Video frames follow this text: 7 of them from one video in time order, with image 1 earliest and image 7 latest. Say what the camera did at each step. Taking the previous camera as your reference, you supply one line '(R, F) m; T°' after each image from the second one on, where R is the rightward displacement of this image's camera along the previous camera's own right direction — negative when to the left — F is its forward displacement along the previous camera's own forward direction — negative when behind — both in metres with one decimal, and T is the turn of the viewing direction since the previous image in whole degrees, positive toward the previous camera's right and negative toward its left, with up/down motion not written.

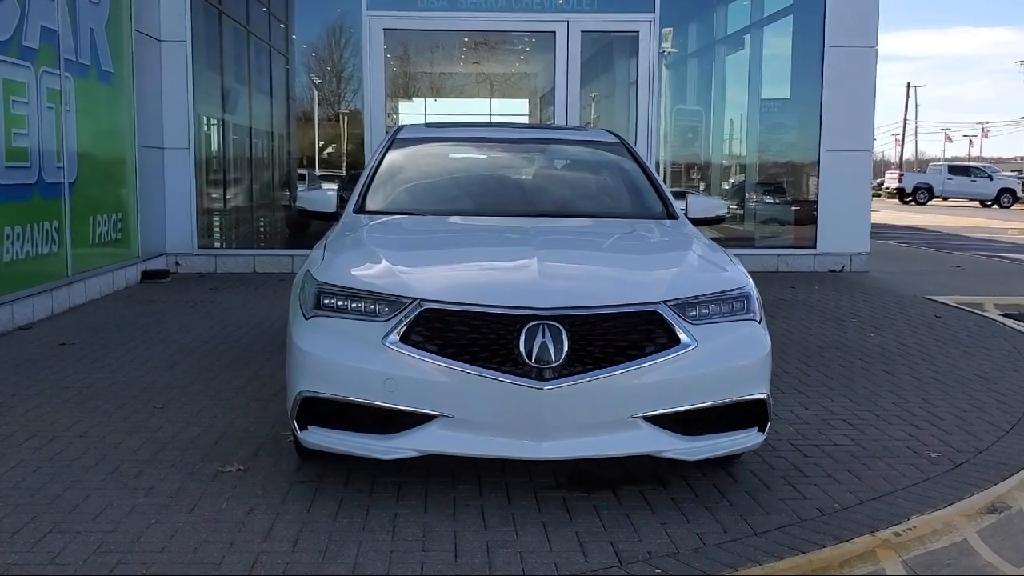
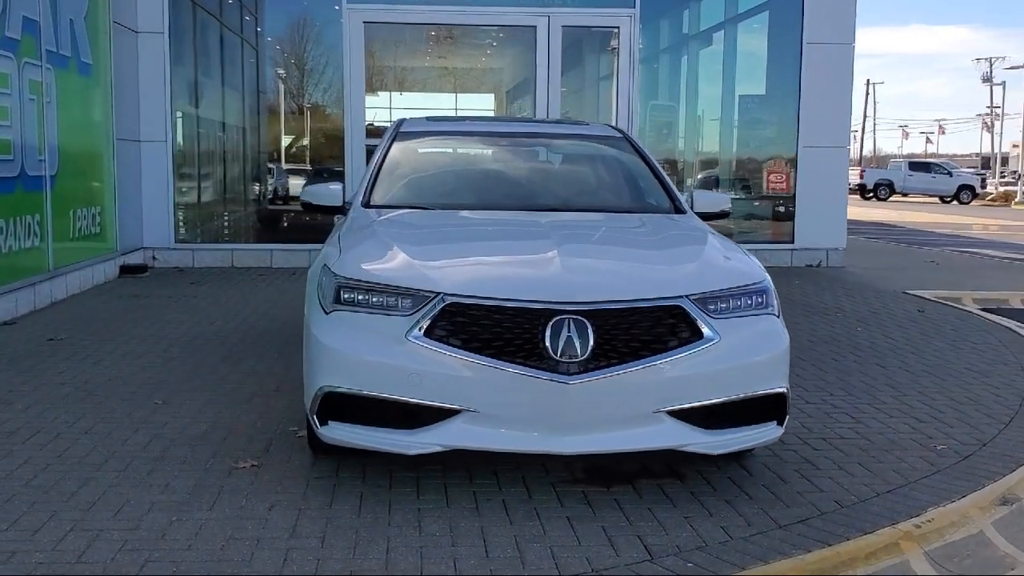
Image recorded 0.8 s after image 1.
(-0.2, 0.0) m; +2°
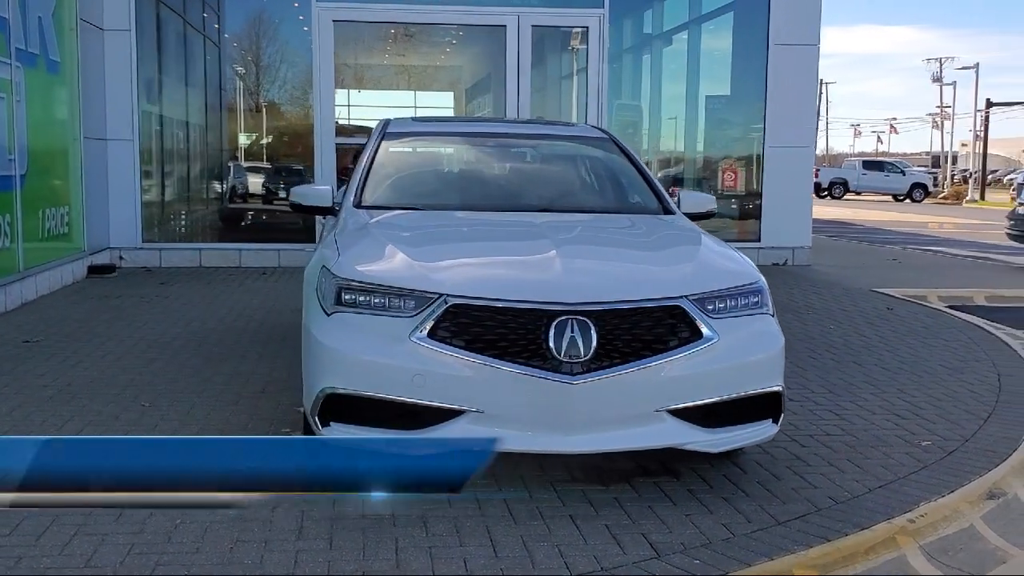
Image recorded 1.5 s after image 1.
(-0.2, 0.0) m; +2°
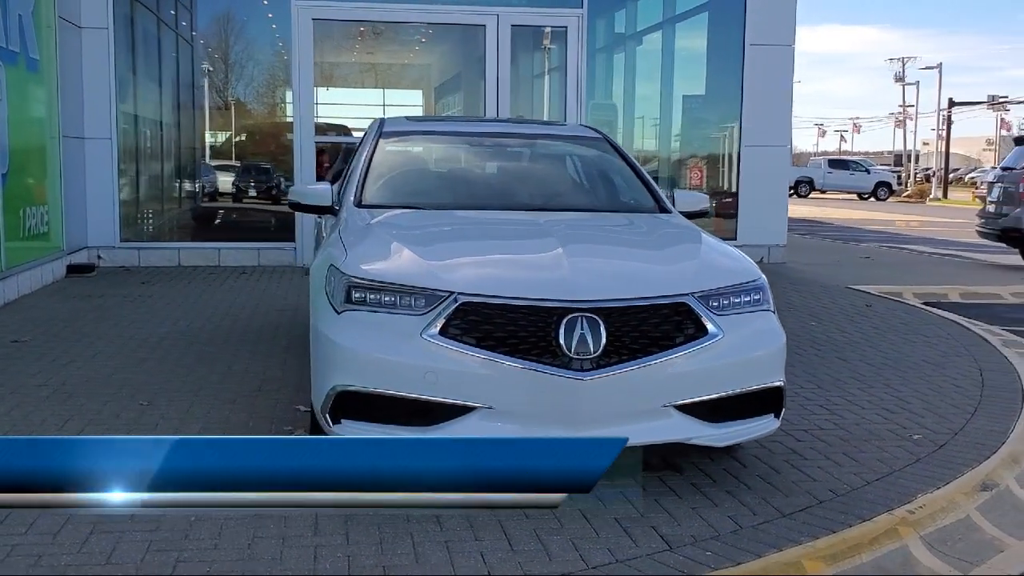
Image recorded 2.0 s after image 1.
(-0.2, -0.1) m; +2°
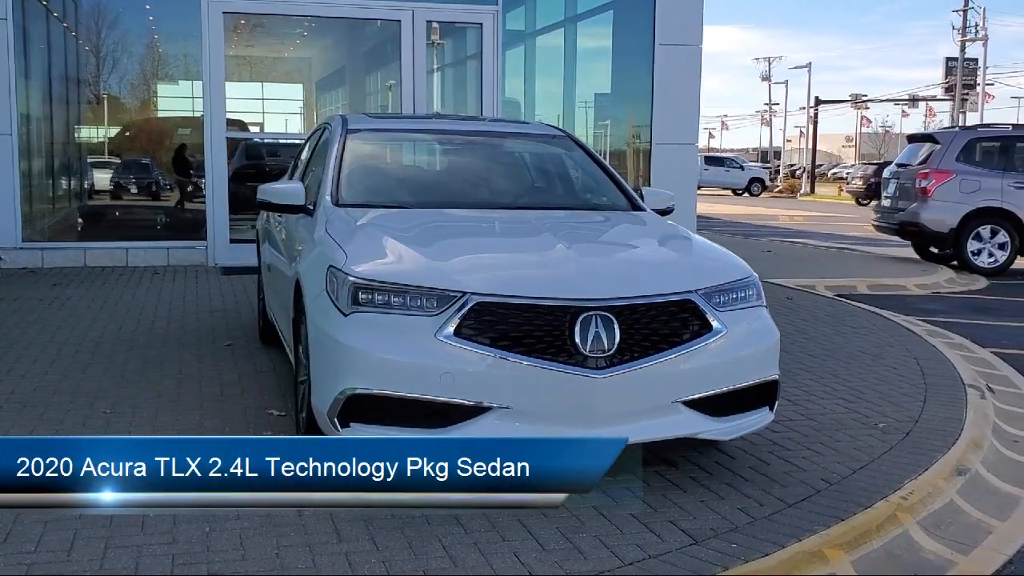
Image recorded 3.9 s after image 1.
(-0.5, 0.0) m; +6°
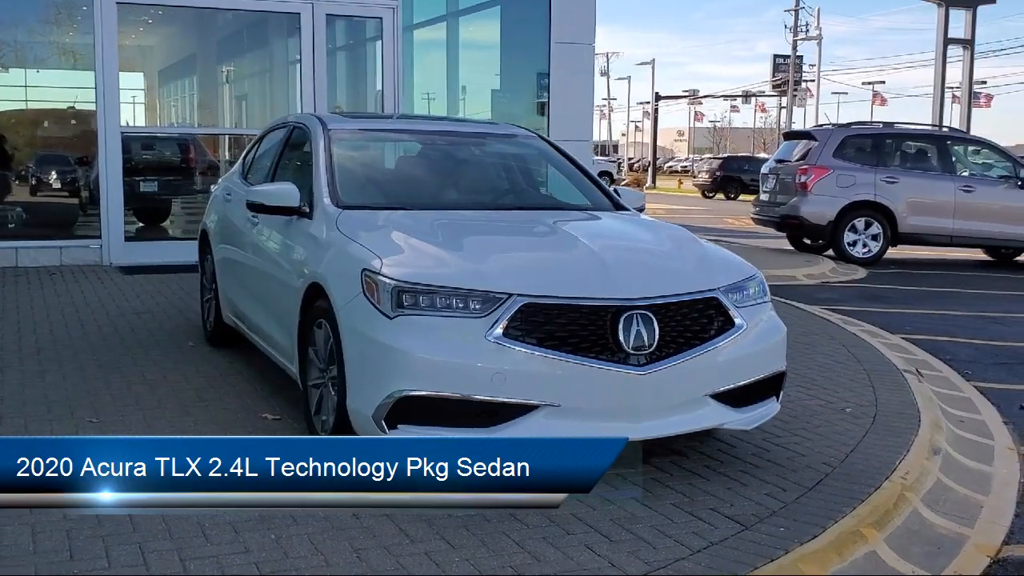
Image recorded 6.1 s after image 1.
(-0.8, -0.1) m; +8°
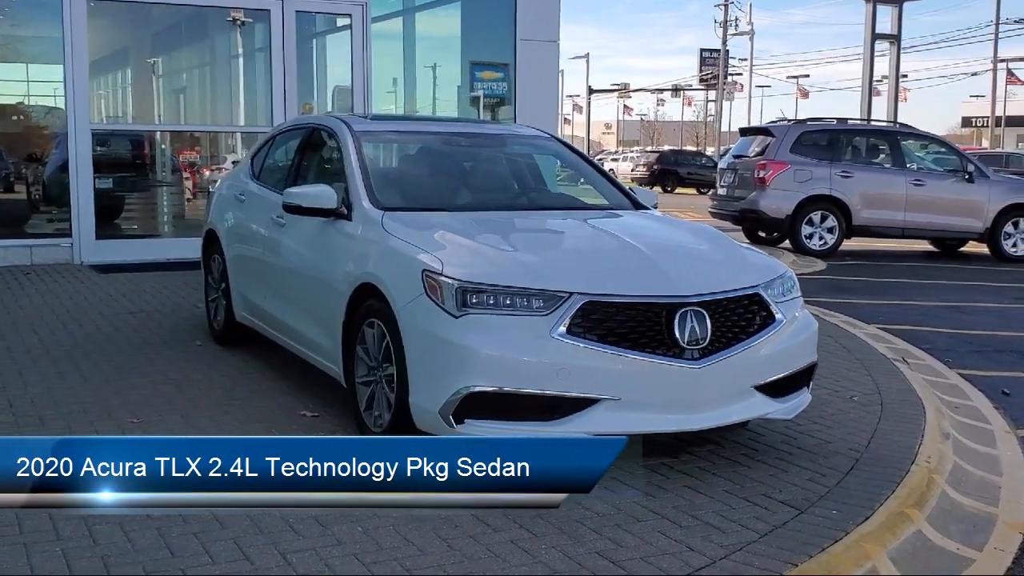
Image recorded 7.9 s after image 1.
(-0.5, -0.2) m; +4°
